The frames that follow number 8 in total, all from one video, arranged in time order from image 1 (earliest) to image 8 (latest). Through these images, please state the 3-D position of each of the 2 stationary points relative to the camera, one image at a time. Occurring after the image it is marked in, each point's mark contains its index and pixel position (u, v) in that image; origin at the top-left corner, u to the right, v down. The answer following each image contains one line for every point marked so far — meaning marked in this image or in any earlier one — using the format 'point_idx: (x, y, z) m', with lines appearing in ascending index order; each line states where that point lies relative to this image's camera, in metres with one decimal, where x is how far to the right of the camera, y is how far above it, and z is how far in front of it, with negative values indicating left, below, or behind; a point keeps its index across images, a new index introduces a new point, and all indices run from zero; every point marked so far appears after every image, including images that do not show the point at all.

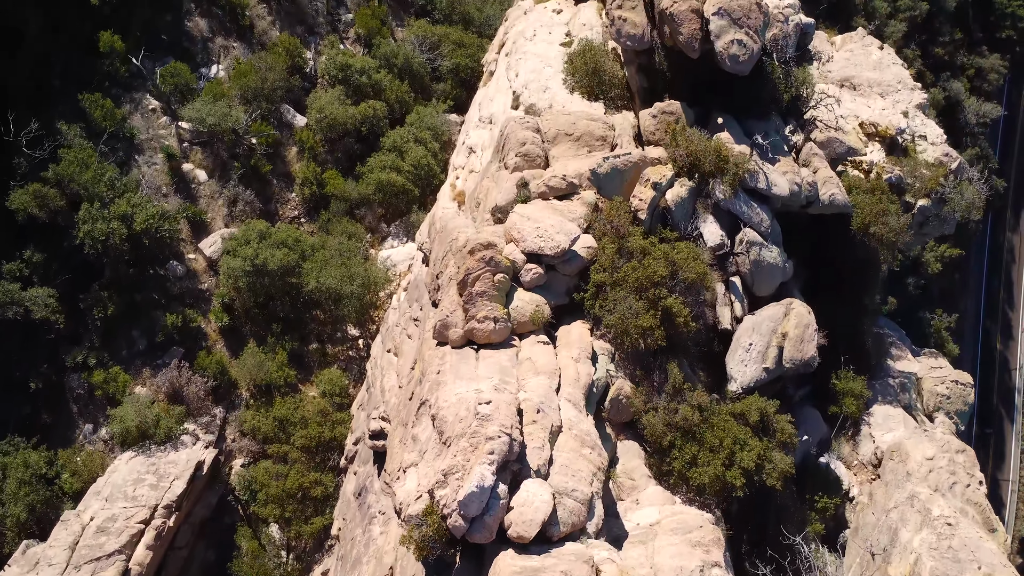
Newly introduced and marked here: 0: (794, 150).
0: (+5.9, +2.9, +19.6) m
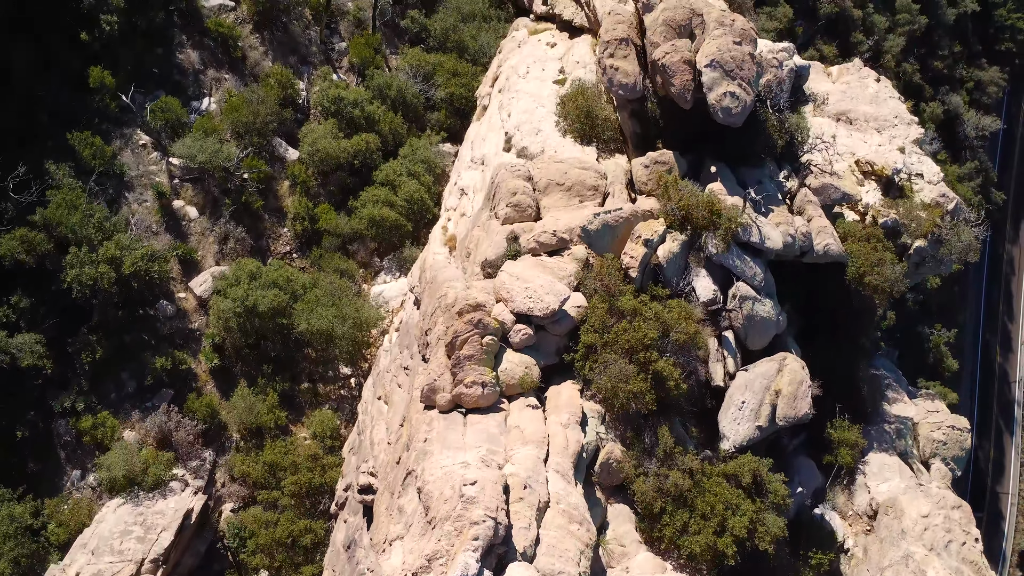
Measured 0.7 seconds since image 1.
0: (+5.7, +1.9, +19.4) m
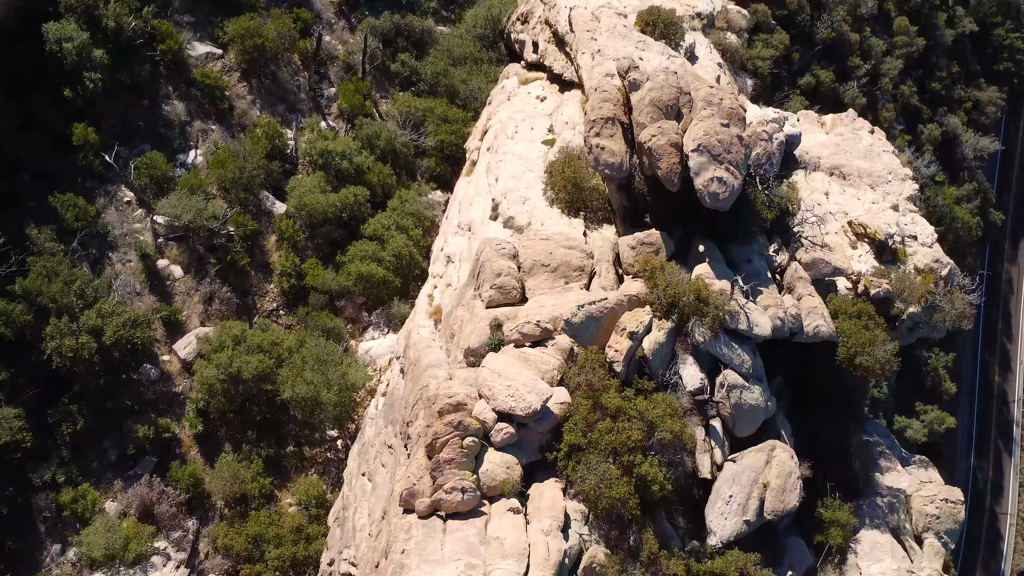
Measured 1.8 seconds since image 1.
0: (+5.4, +0.3, +19.1) m
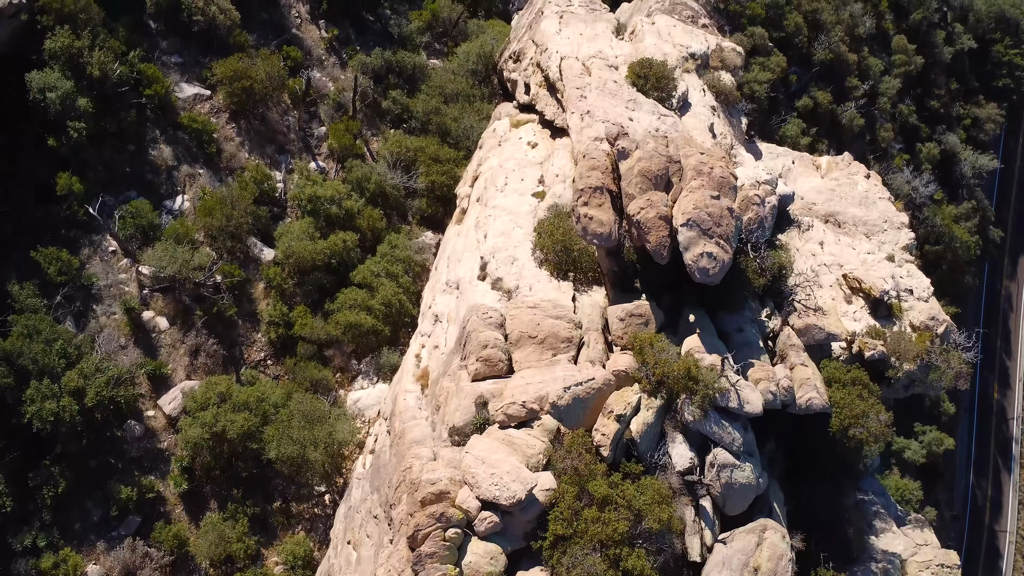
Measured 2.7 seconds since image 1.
0: (+5.2, -1.0, +18.8) m
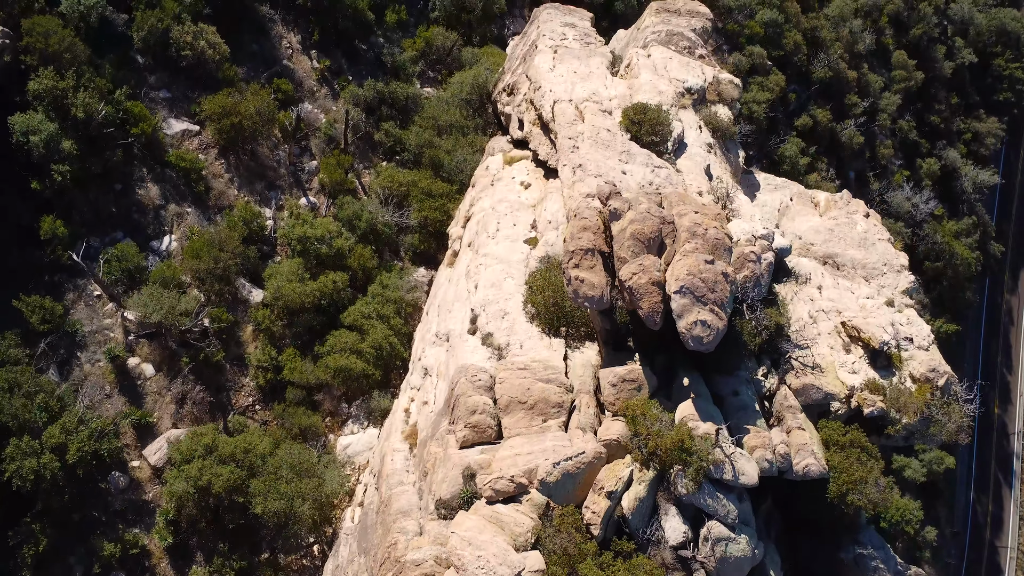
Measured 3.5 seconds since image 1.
0: (+5.0, -2.2, +18.4) m
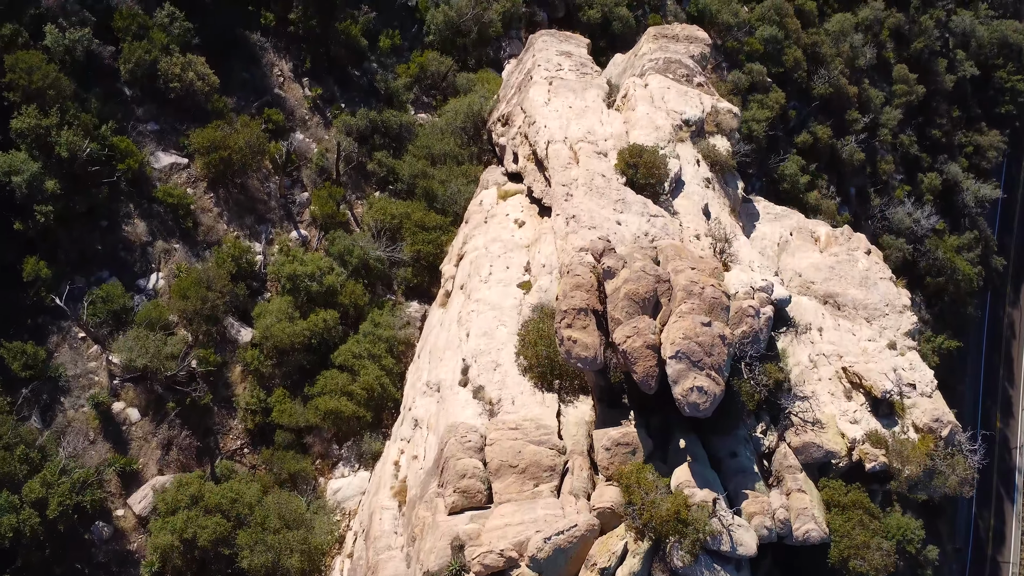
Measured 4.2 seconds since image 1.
0: (+4.8, -3.2, +17.8) m
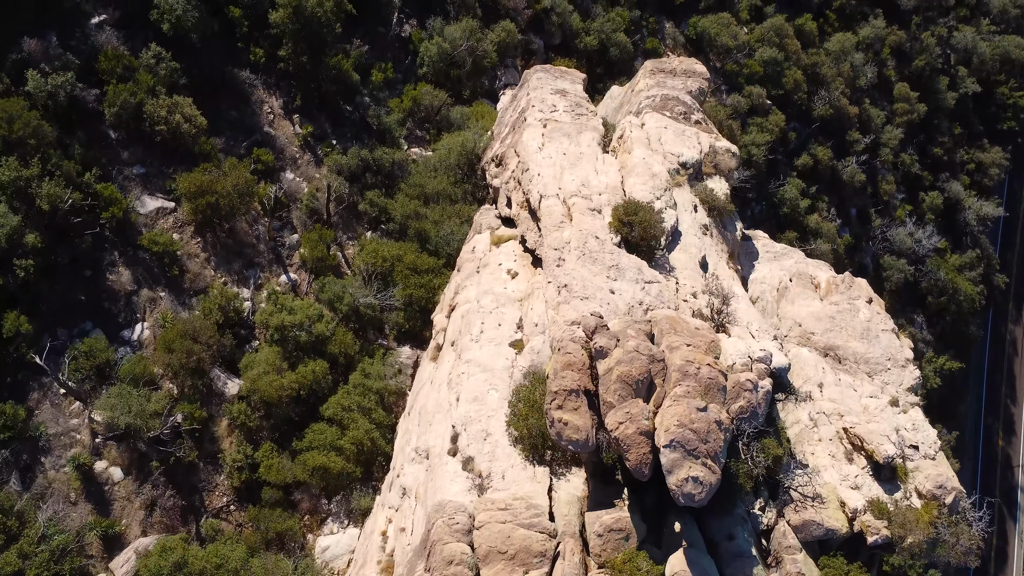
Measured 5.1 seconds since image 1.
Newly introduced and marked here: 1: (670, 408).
0: (+4.6, -4.6, +17.3) m
1: (+2.6, -1.9, +15.1) m
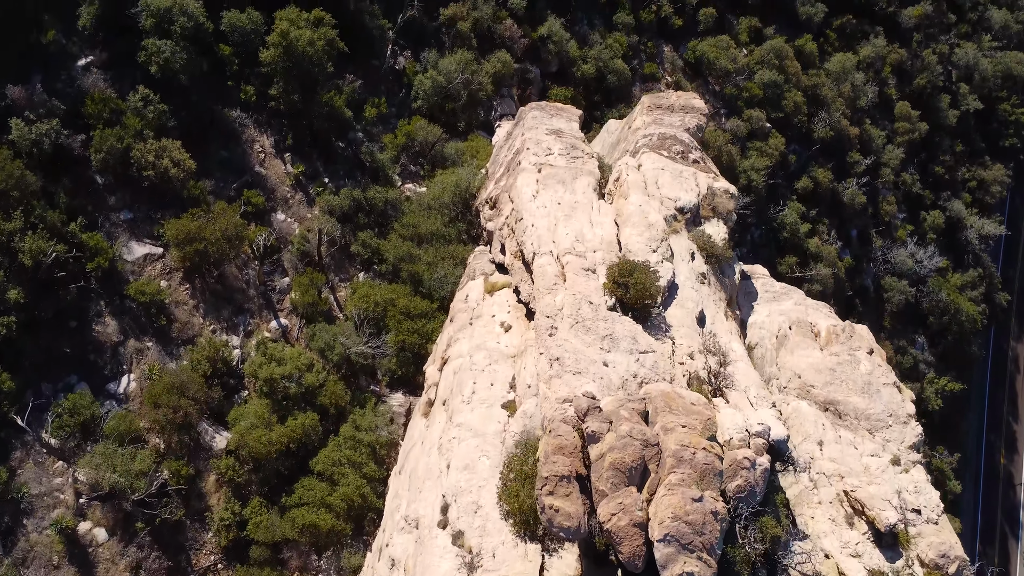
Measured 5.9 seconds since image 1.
0: (+4.5, -5.9, +16.8) m
1: (+2.4, -3.3, +14.6) m
